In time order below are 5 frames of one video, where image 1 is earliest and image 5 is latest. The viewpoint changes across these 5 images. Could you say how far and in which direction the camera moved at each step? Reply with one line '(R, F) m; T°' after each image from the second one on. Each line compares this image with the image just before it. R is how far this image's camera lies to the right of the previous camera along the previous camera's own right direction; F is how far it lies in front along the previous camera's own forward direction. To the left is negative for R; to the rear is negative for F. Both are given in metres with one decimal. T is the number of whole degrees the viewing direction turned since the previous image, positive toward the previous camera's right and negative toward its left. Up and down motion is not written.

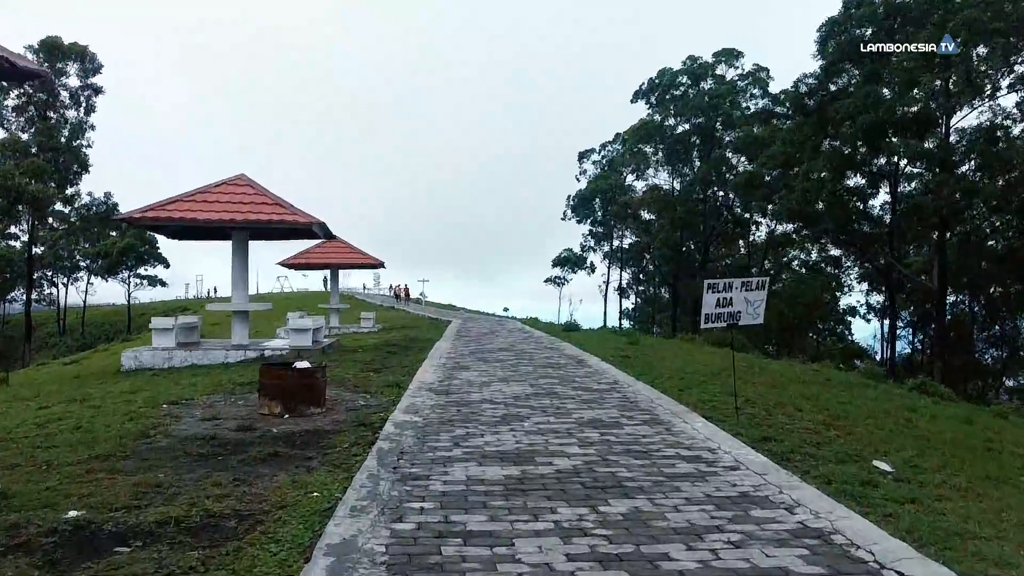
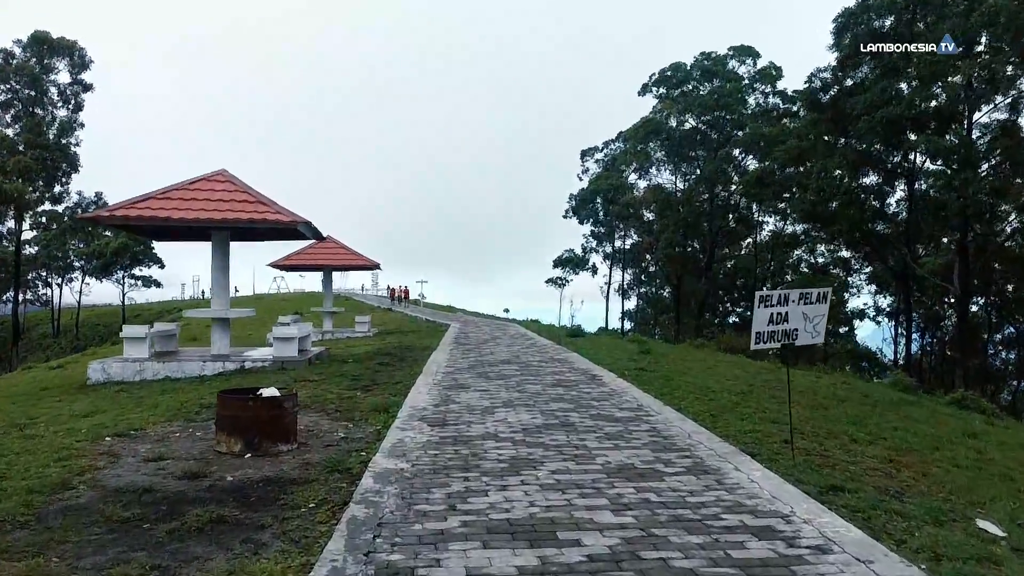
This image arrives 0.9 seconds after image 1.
(-0.1, +1.3) m; 0°
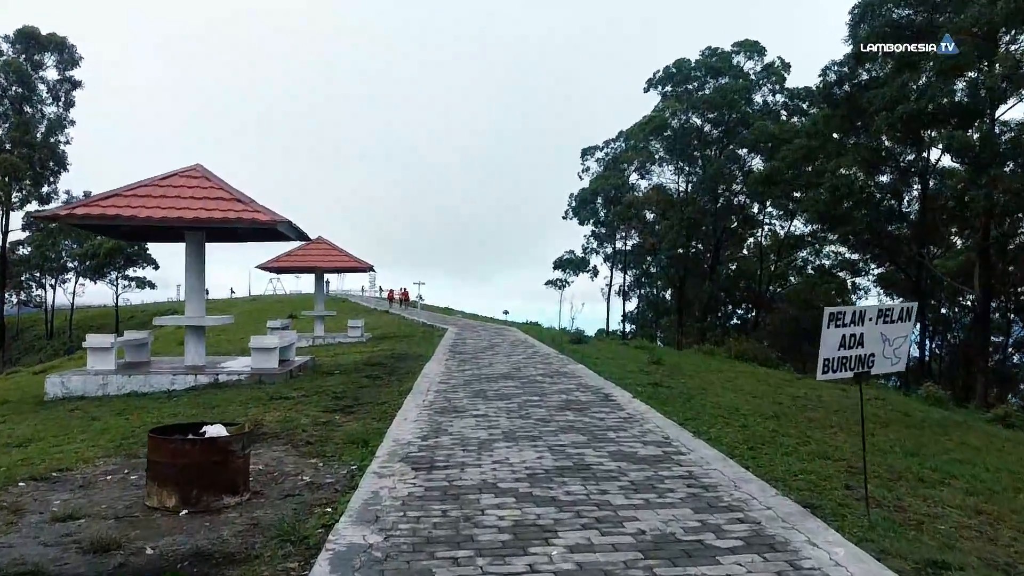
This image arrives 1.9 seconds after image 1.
(0.0, +1.3) m; 0°
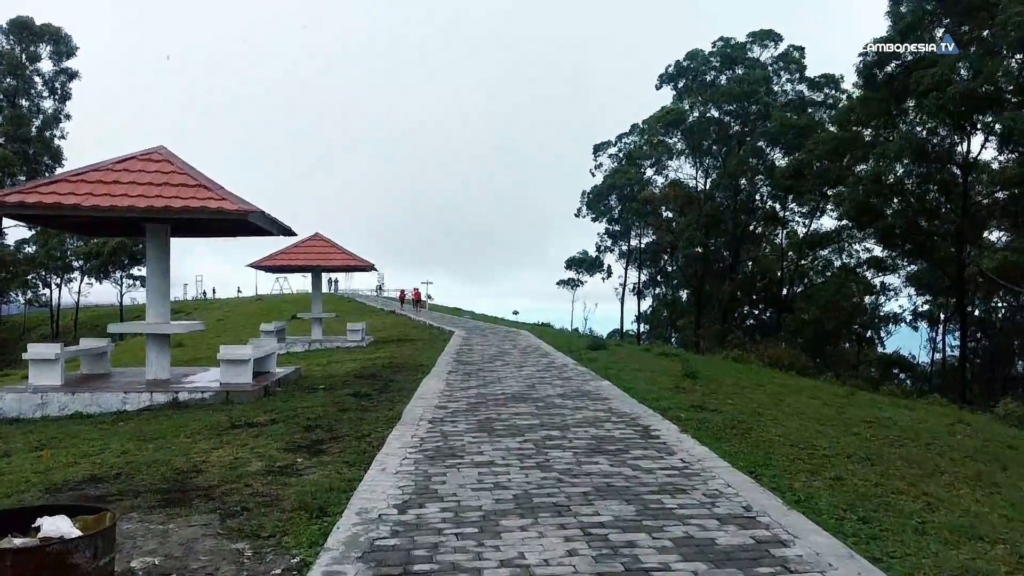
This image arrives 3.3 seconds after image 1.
(0.0, +2.1) m; -1°
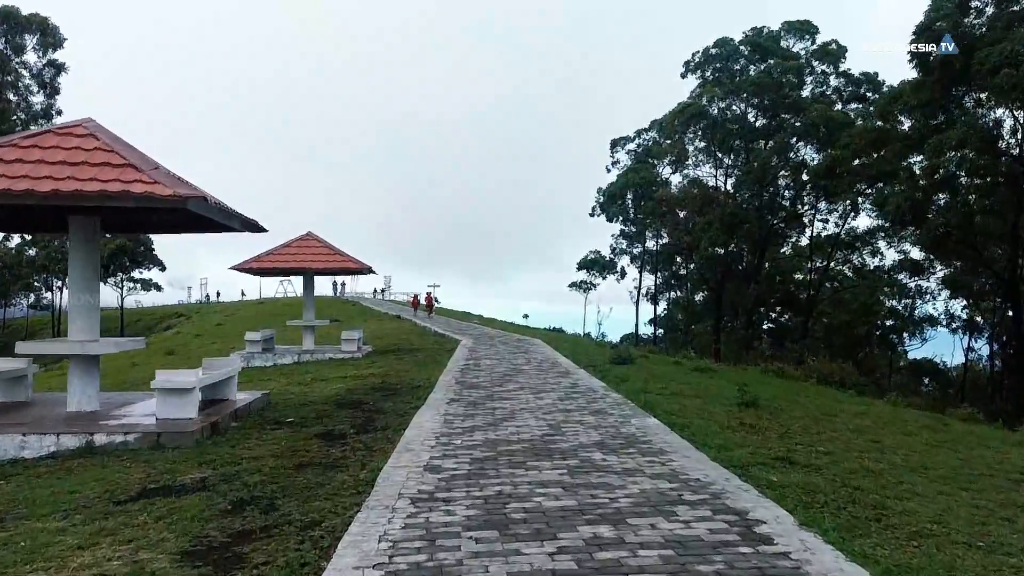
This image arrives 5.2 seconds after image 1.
(-0.1, +2.7) m; -1°
